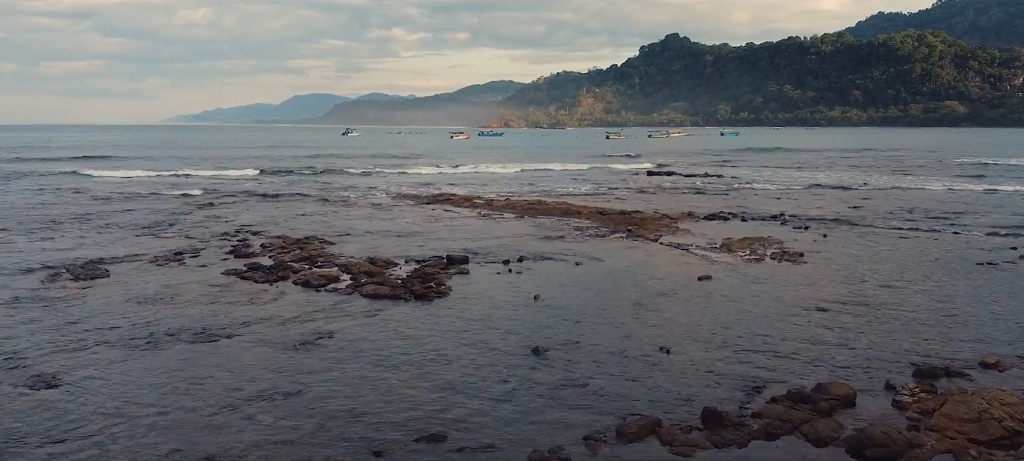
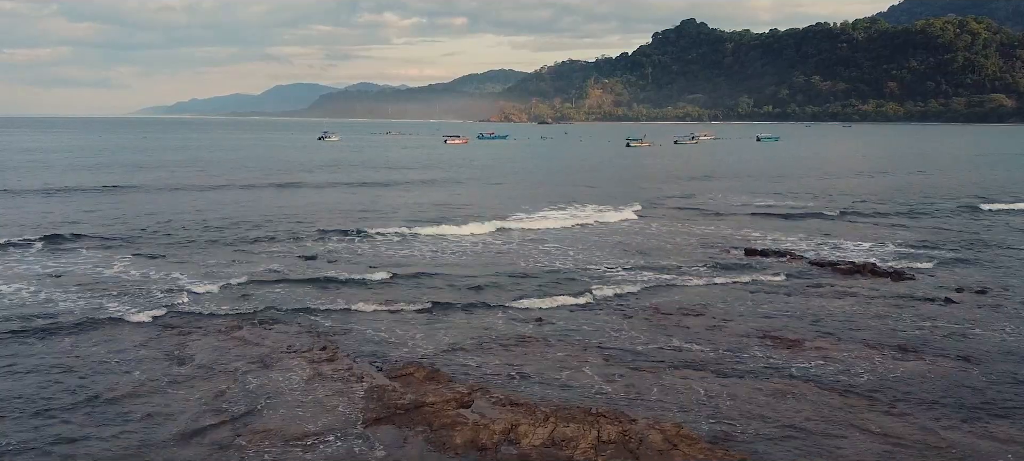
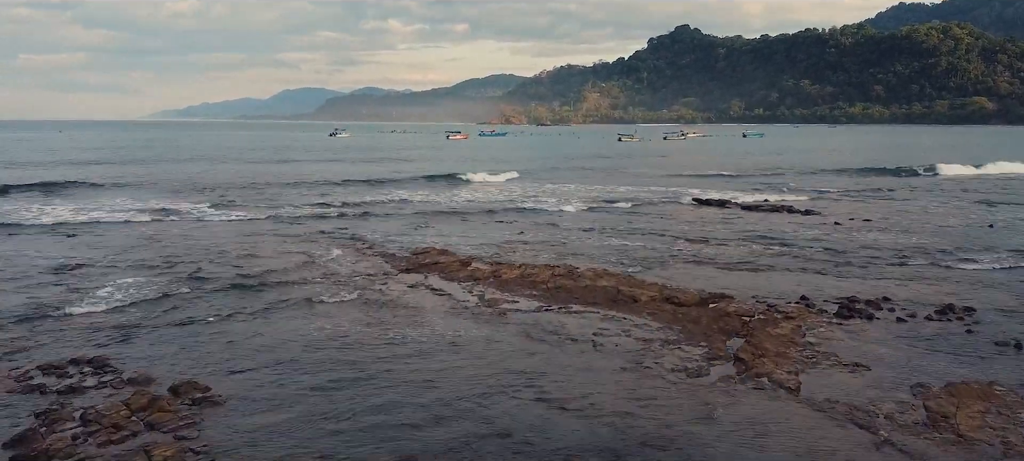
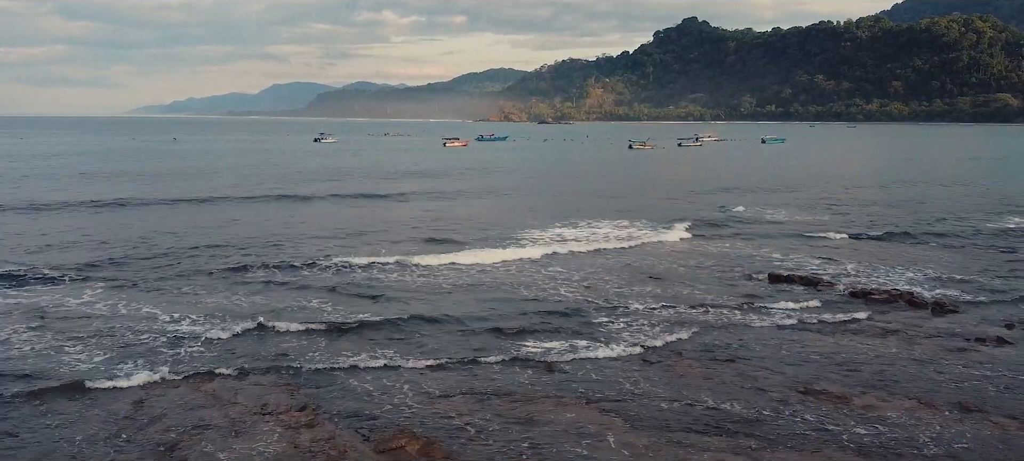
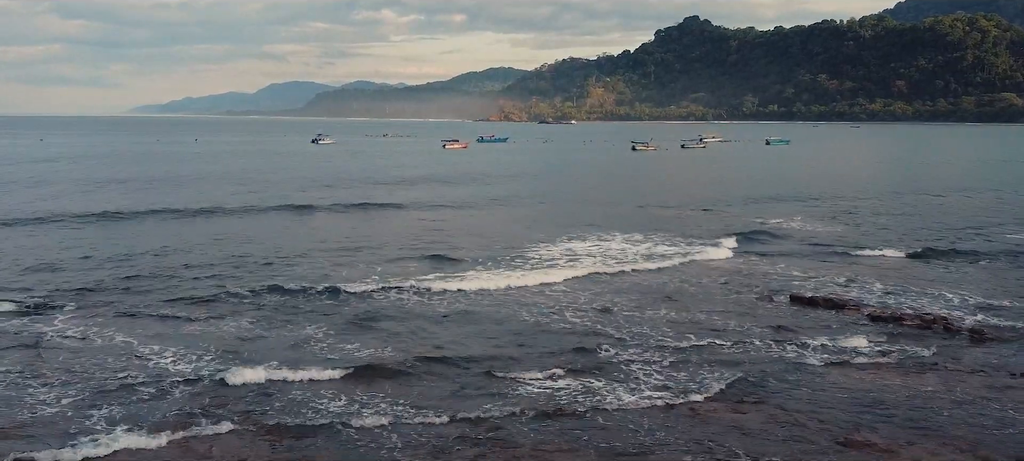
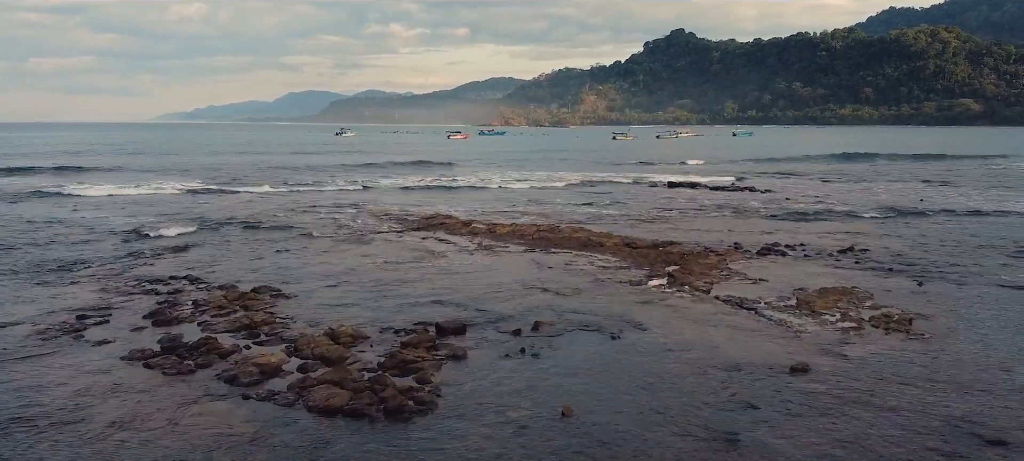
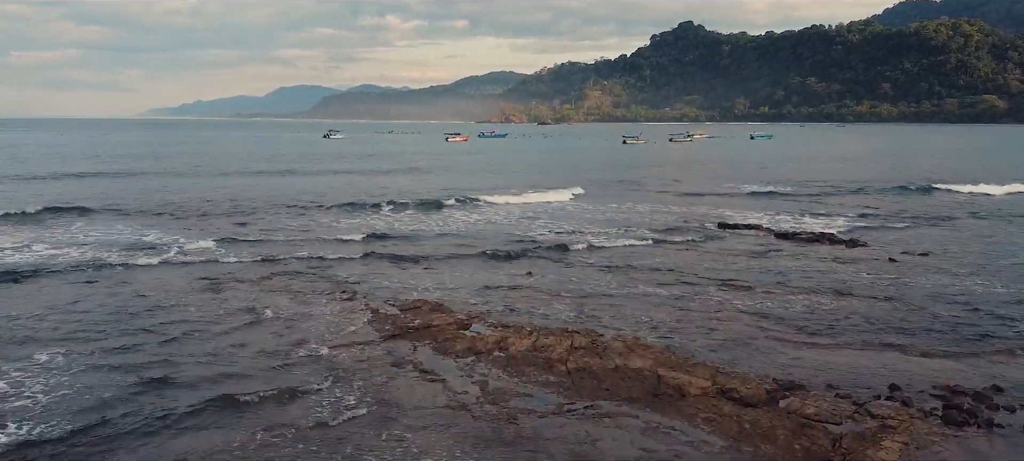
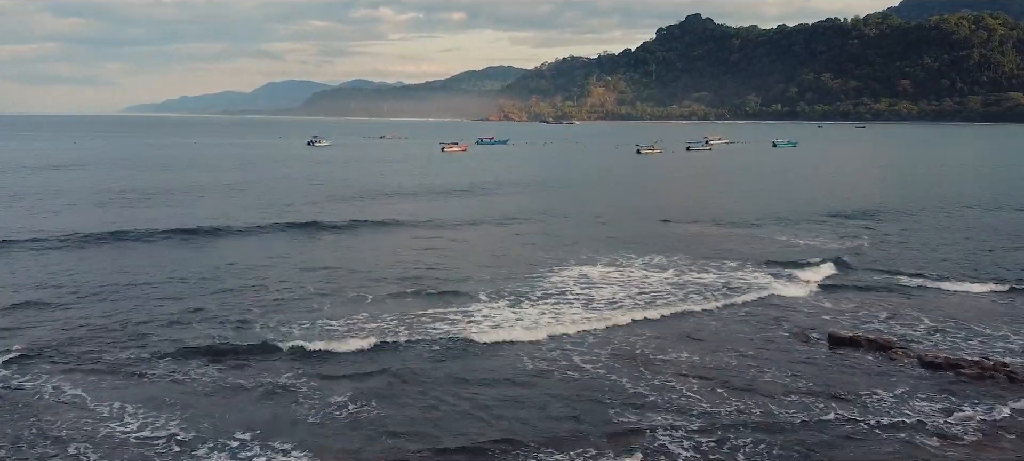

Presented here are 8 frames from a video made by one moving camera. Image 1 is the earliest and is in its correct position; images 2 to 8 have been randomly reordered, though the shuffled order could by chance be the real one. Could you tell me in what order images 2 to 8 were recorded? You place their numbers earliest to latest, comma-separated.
6, 3, 7, 2, 4, 5, 8
